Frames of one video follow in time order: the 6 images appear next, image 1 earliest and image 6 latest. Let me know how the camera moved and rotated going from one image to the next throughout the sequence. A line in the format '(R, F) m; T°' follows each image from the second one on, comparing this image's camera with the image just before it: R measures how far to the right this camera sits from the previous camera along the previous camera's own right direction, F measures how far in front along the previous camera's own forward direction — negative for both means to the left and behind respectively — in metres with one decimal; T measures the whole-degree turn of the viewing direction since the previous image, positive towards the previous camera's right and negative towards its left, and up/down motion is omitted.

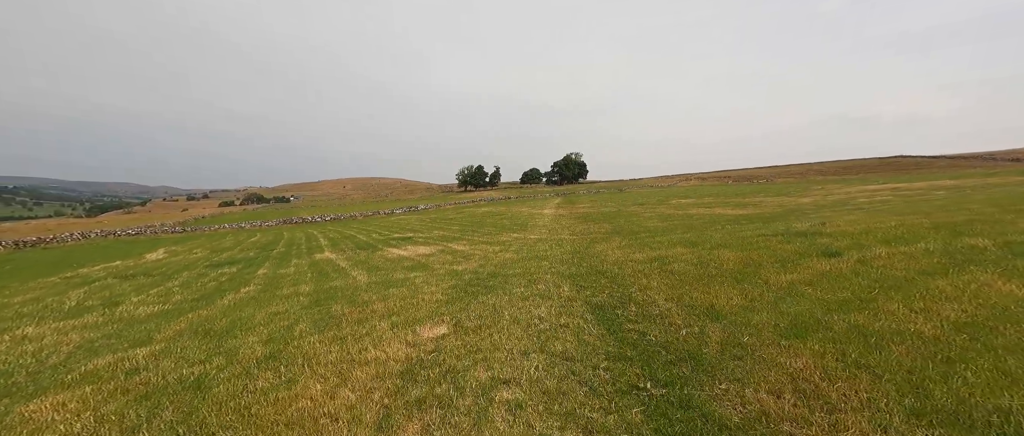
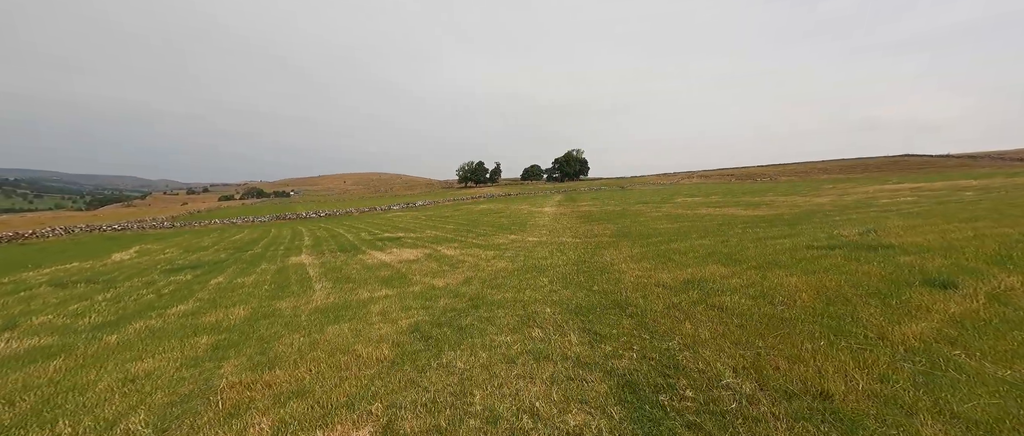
(+0.2, +2.0) m; 0°
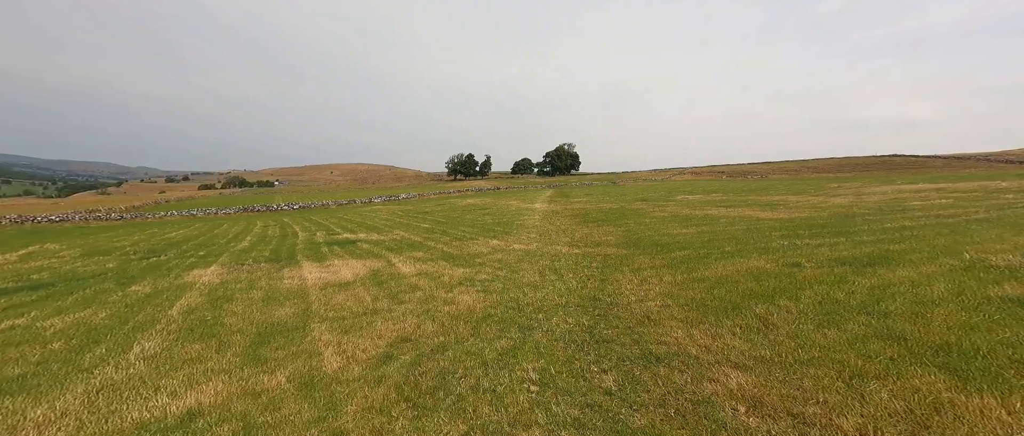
(+0.4, +4.4) m; +2°
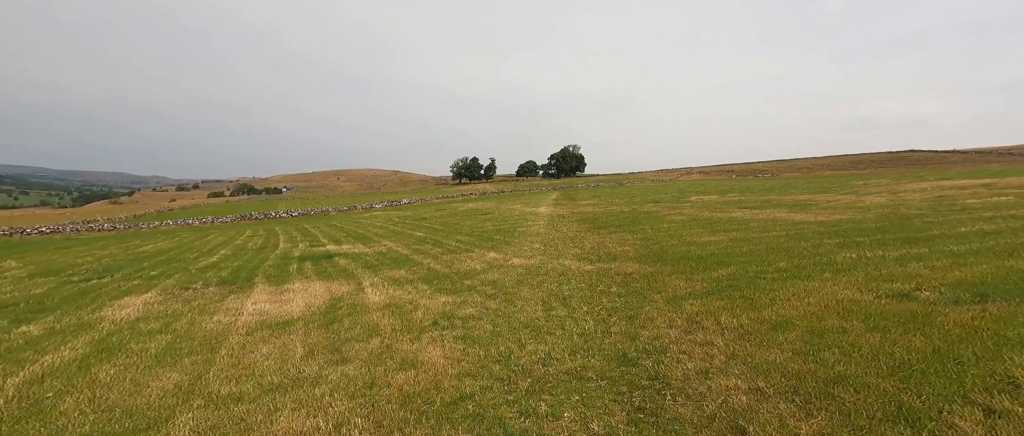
(+0.3, +2.6) m; -1°
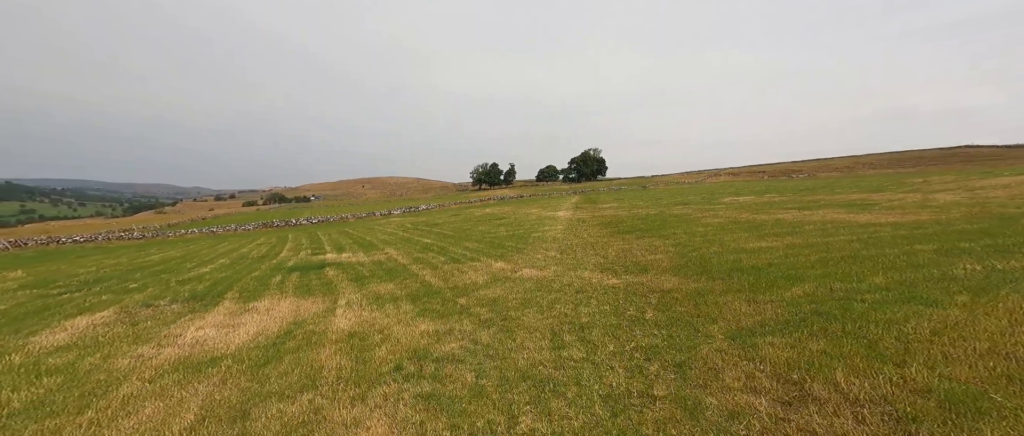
(+0.4, +2.2) m; -3°
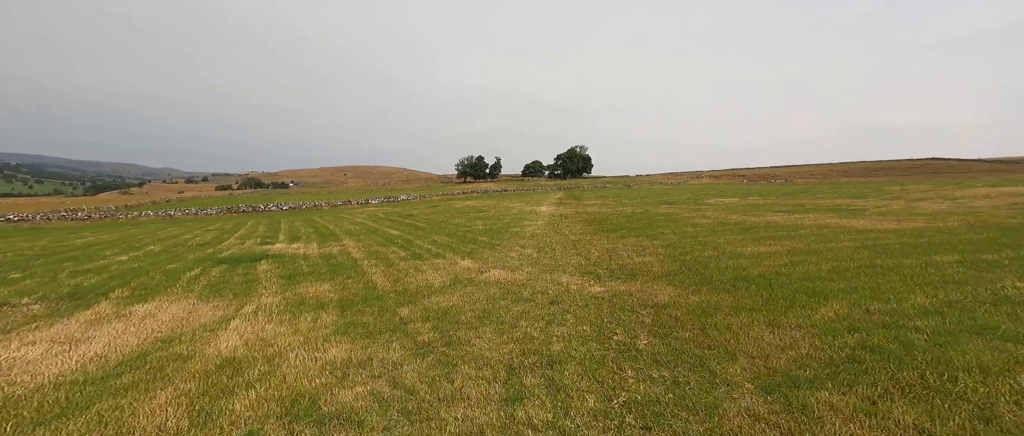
(+0.5, +1.9) m; +3°
